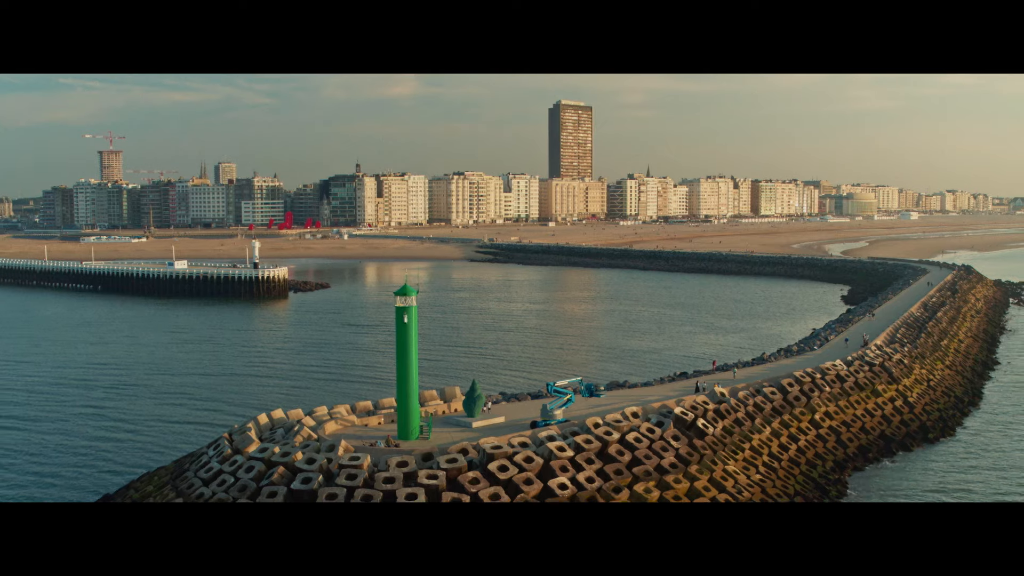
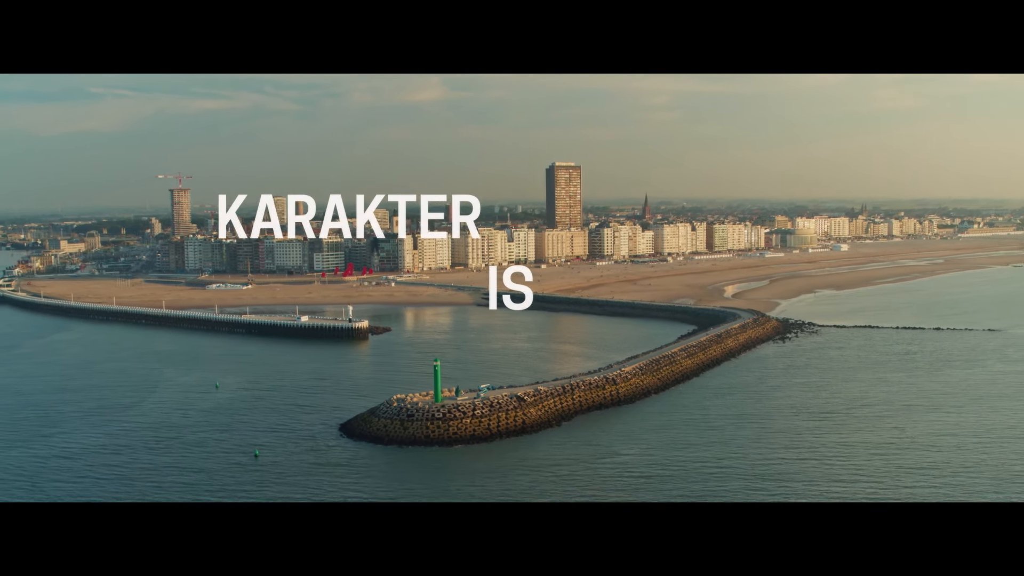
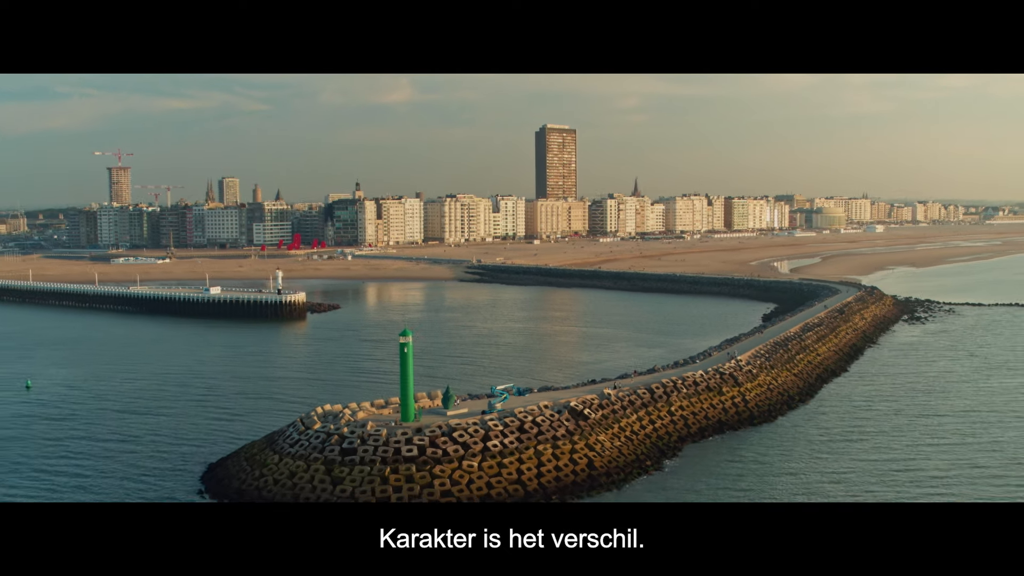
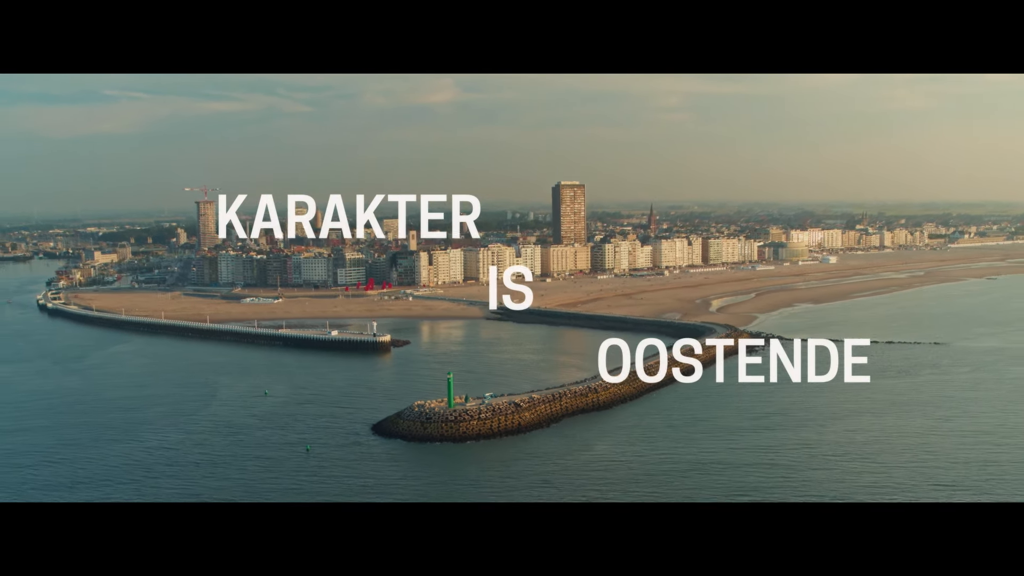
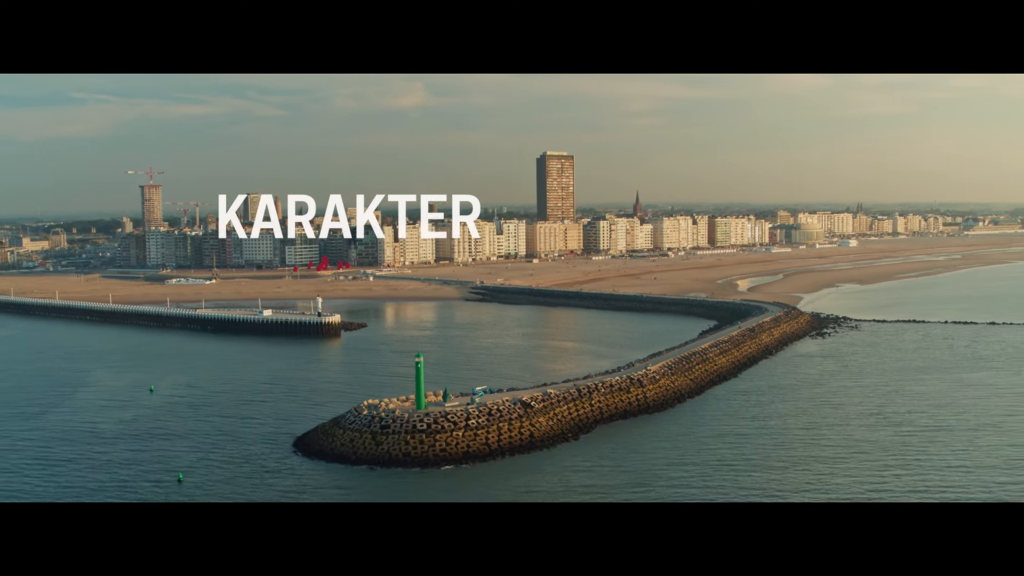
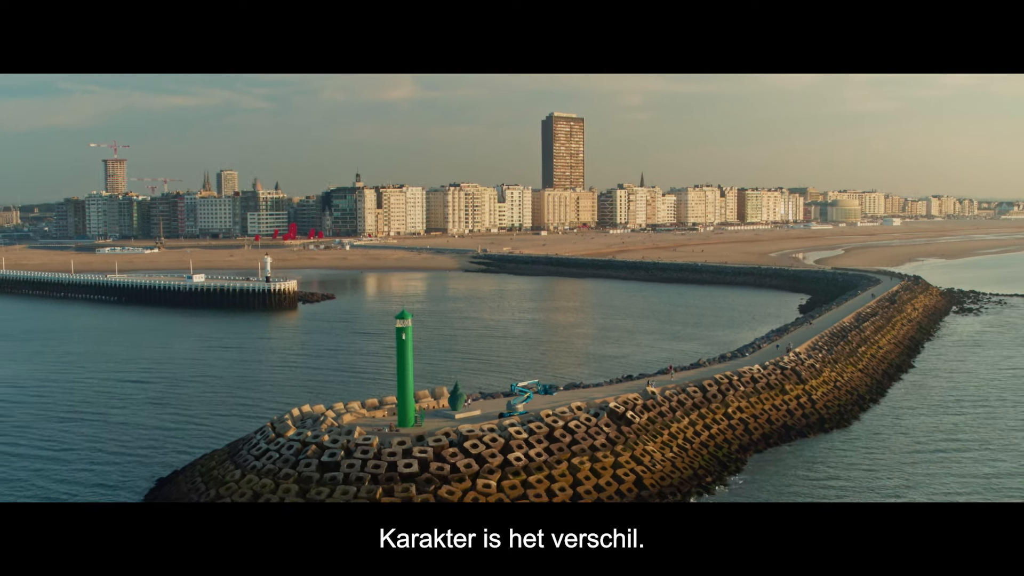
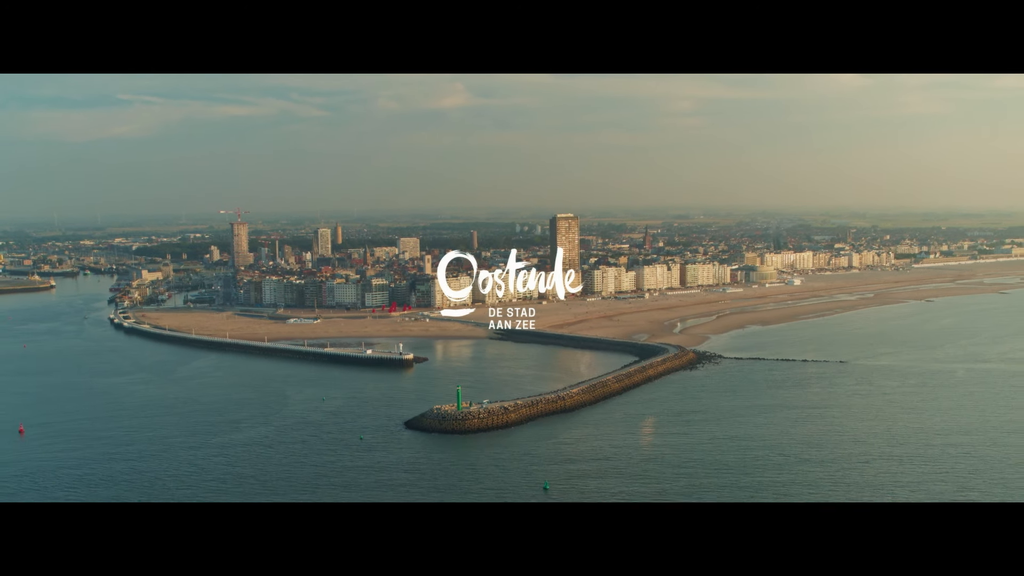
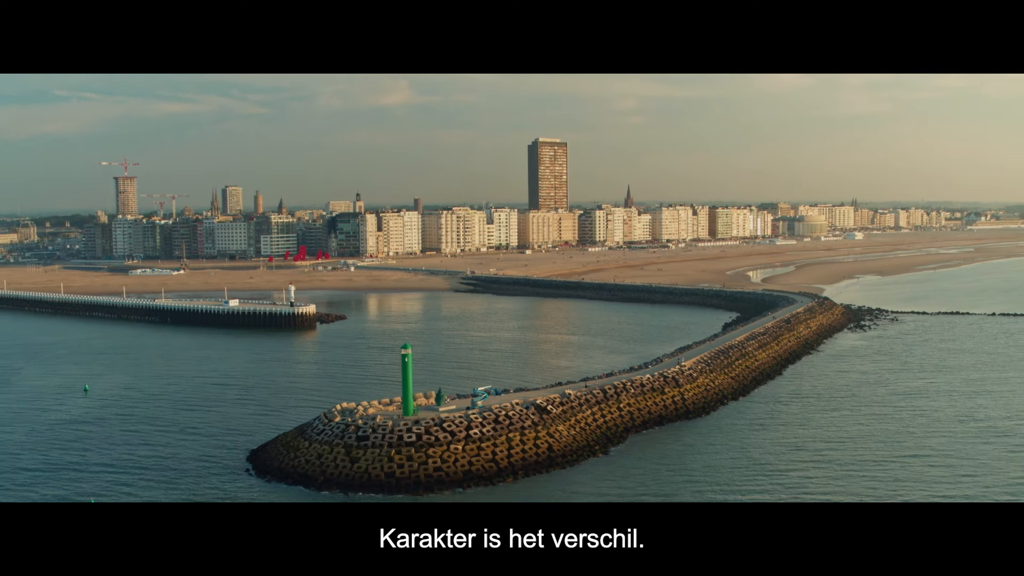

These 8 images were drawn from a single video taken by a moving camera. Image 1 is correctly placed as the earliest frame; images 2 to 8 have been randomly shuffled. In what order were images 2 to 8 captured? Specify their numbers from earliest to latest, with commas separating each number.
6, 3, 8, 5, 2, 4, 7
